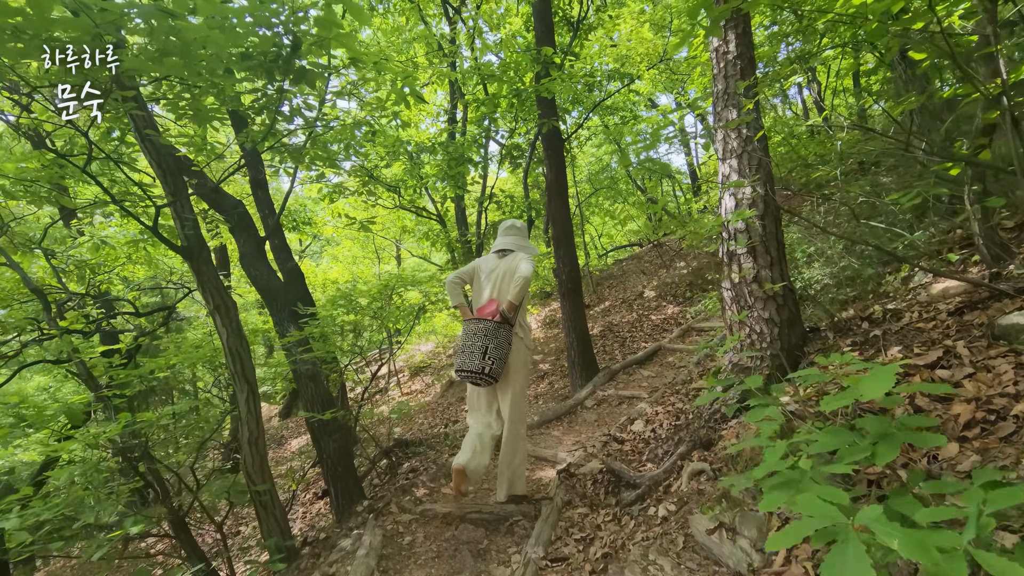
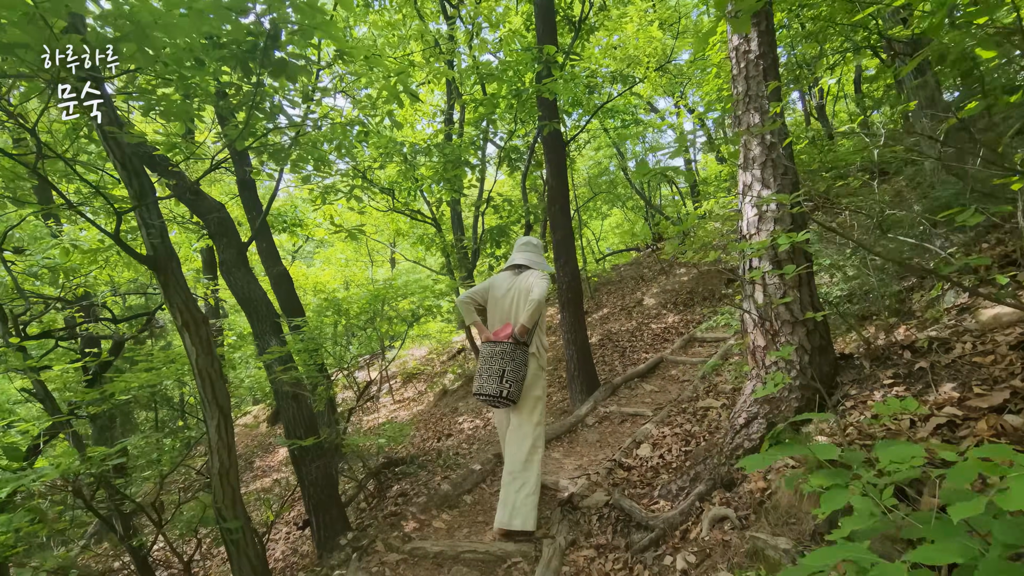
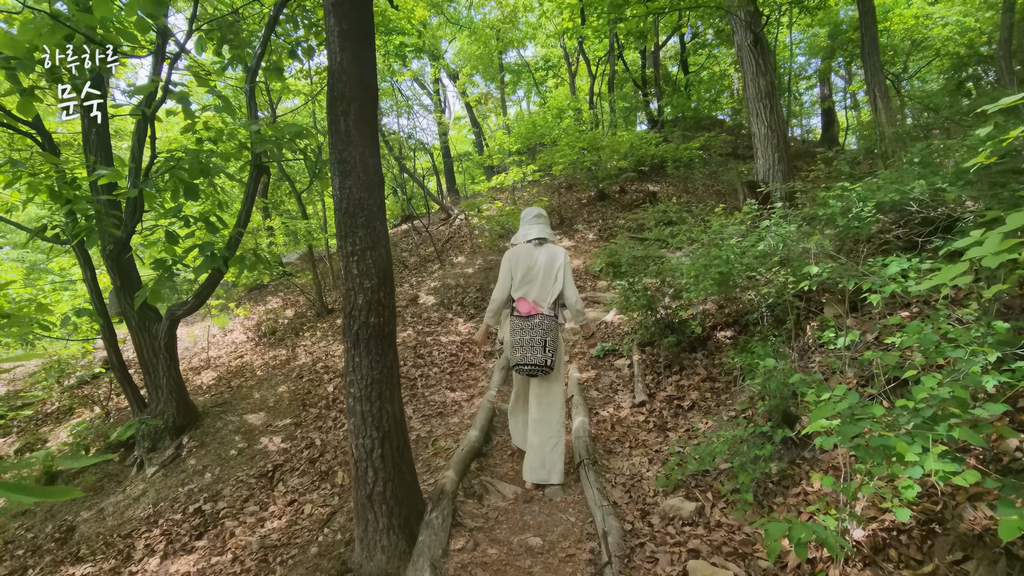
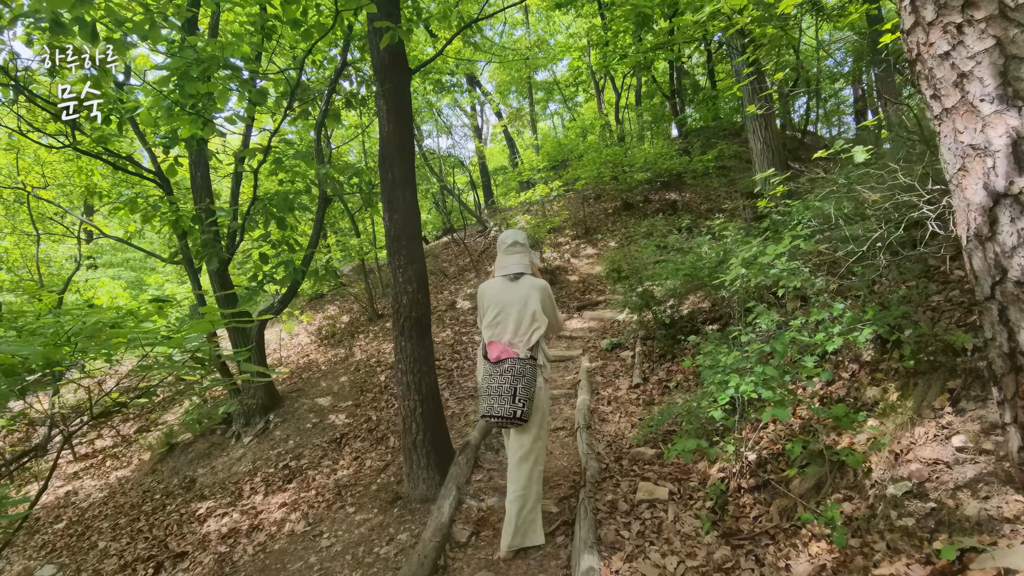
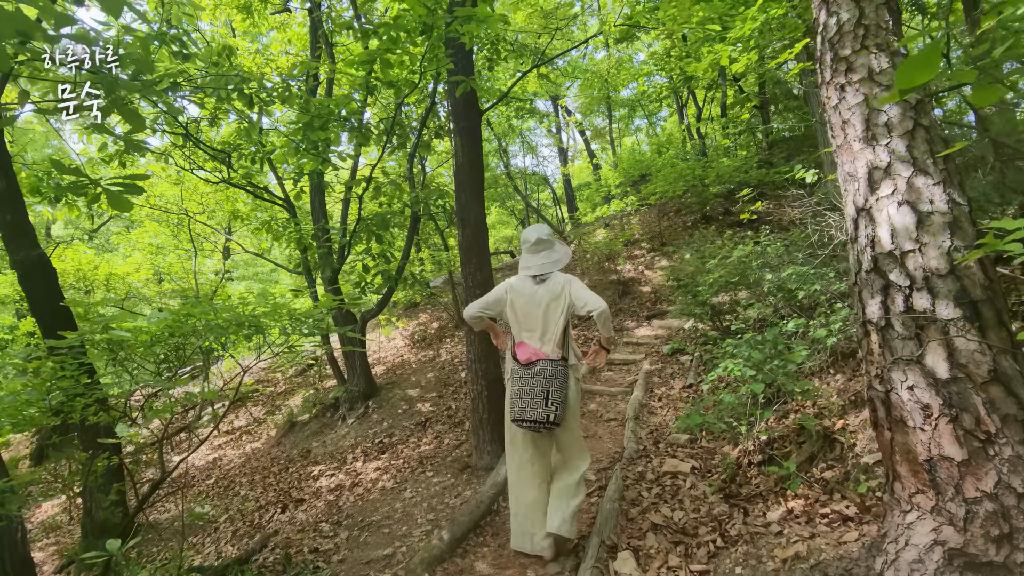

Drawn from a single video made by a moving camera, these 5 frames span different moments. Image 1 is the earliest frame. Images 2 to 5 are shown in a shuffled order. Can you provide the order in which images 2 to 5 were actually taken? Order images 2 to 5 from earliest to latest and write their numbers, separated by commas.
2, 5, 4, 3
